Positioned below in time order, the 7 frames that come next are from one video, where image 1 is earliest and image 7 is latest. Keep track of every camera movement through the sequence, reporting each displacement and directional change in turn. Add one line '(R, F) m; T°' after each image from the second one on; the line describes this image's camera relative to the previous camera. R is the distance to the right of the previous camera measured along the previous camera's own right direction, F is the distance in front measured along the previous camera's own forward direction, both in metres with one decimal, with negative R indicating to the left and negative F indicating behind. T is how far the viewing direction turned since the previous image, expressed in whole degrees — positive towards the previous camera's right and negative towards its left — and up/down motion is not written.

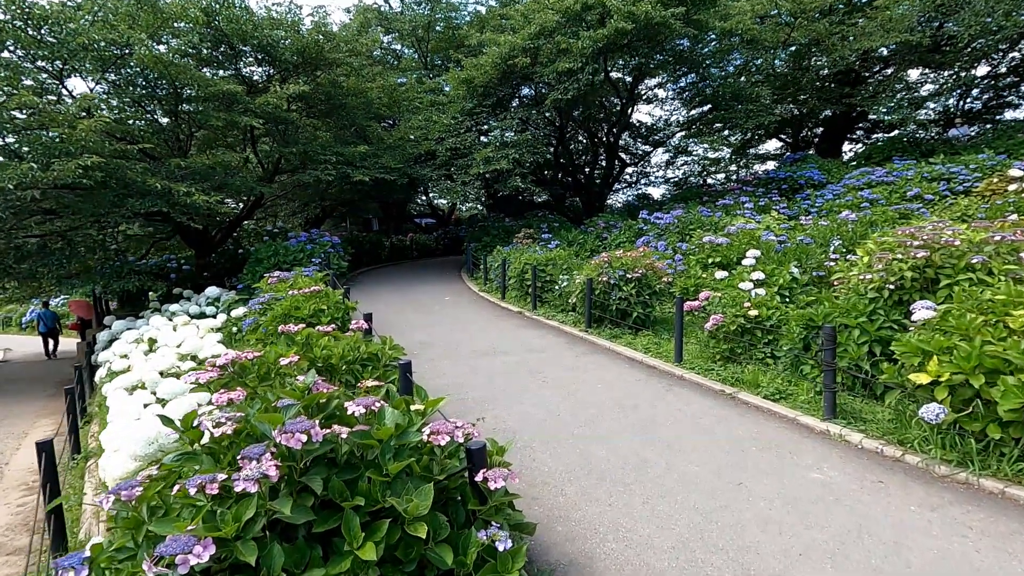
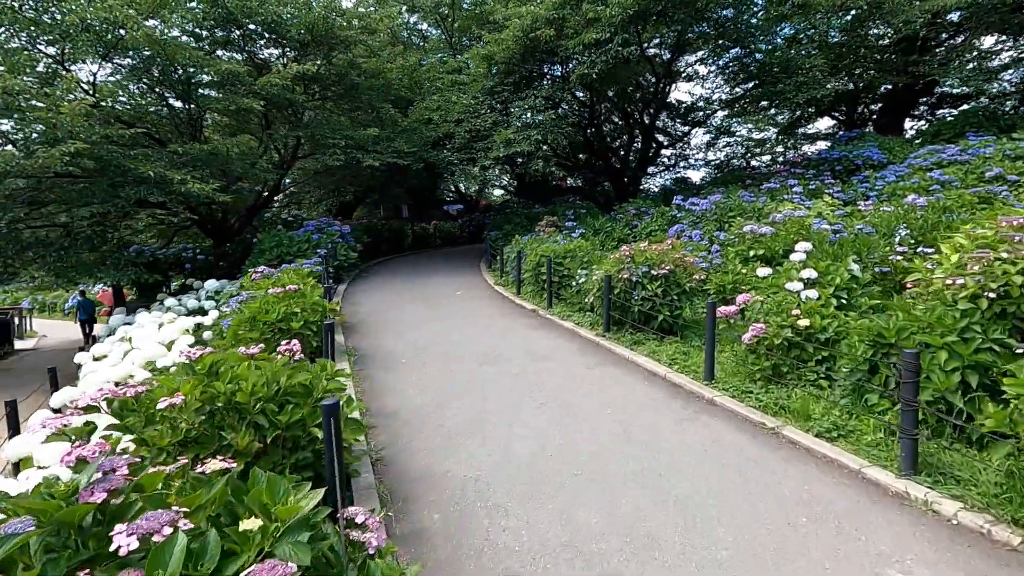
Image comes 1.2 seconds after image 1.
(+0.4, +1.0) m; -4°
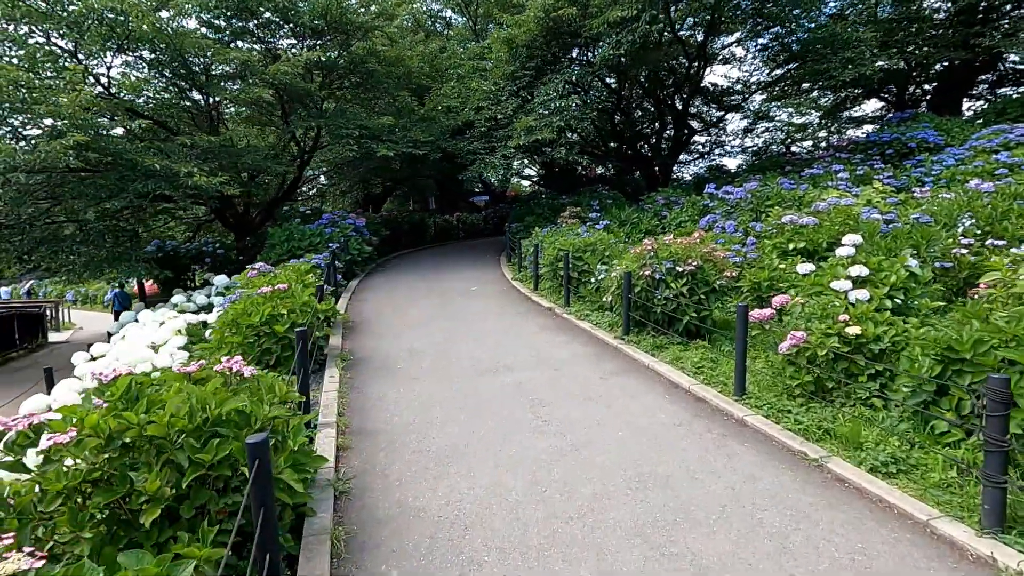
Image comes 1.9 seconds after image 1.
(+0.3, +0.6) m; -3°
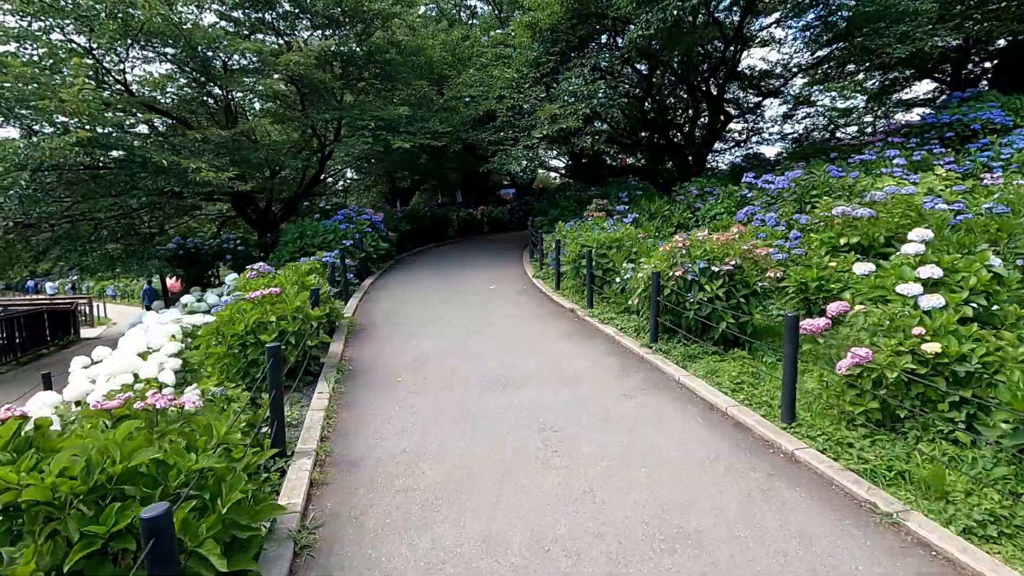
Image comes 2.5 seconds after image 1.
(+0.2, +0.6) m; -3°
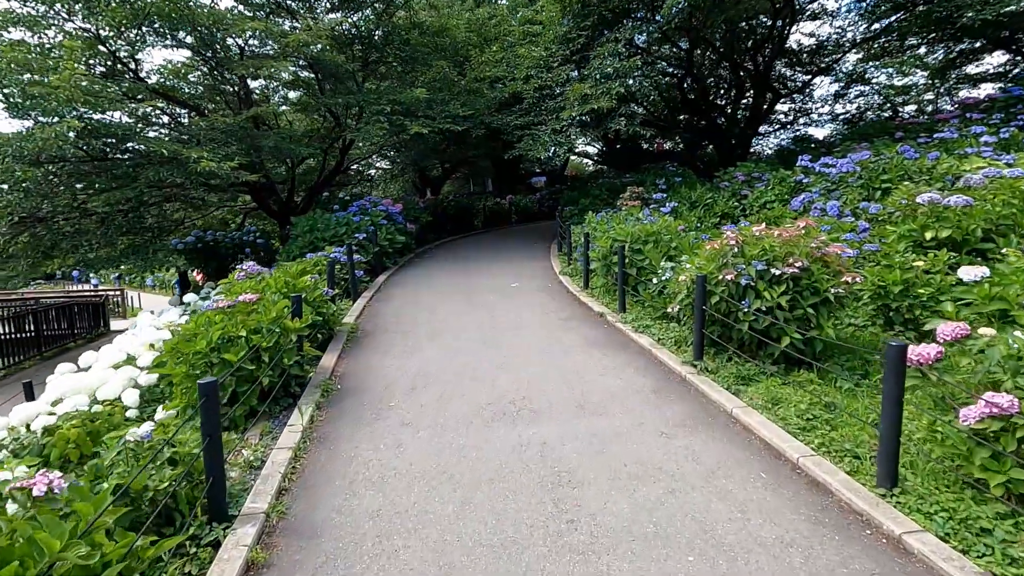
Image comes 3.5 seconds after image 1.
(+0.2, +0.9) m; -4°
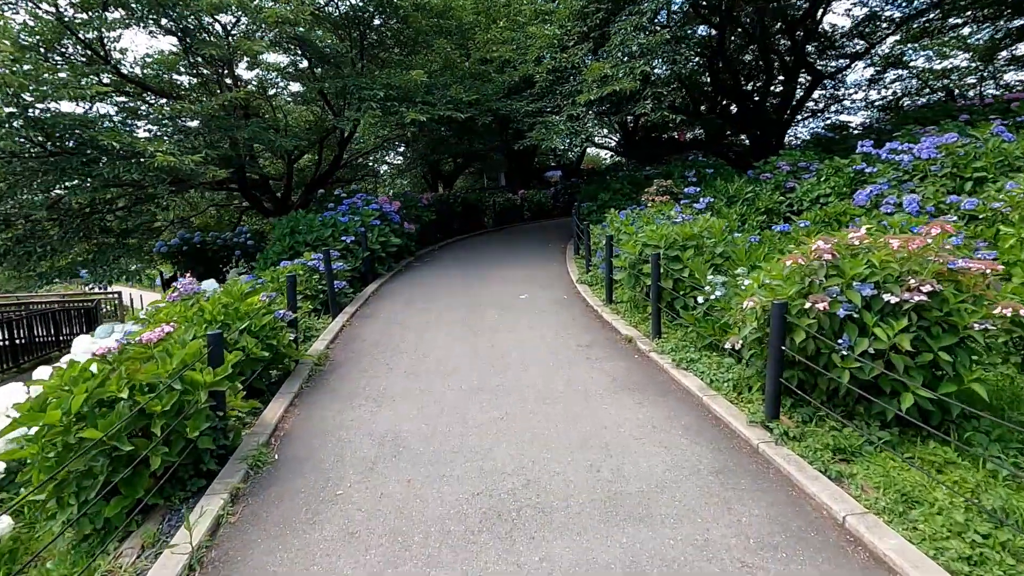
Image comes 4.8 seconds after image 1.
(+0.1, +1.3) m; -2°
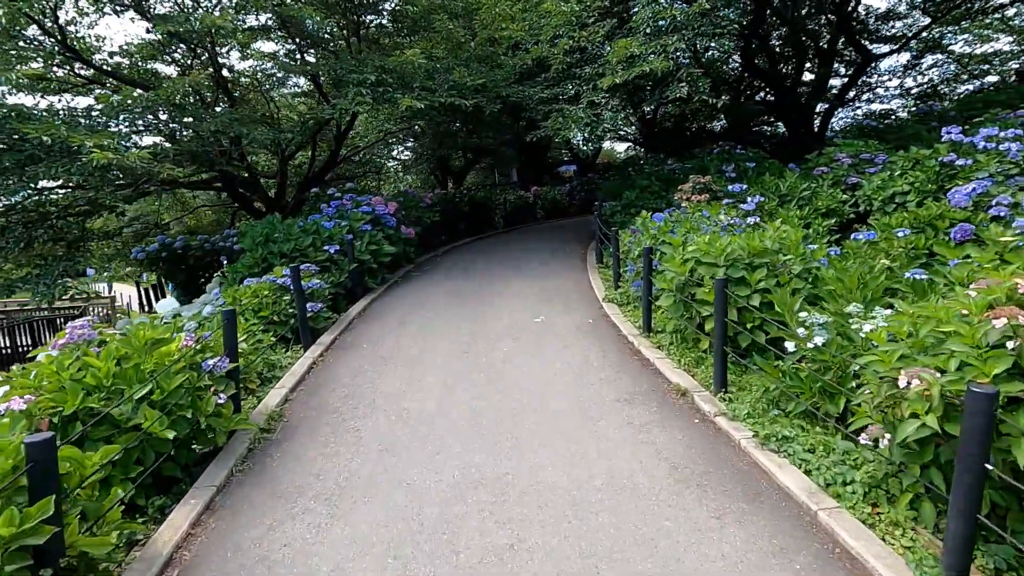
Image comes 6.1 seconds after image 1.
(0.0, +1.3) m; -1°
